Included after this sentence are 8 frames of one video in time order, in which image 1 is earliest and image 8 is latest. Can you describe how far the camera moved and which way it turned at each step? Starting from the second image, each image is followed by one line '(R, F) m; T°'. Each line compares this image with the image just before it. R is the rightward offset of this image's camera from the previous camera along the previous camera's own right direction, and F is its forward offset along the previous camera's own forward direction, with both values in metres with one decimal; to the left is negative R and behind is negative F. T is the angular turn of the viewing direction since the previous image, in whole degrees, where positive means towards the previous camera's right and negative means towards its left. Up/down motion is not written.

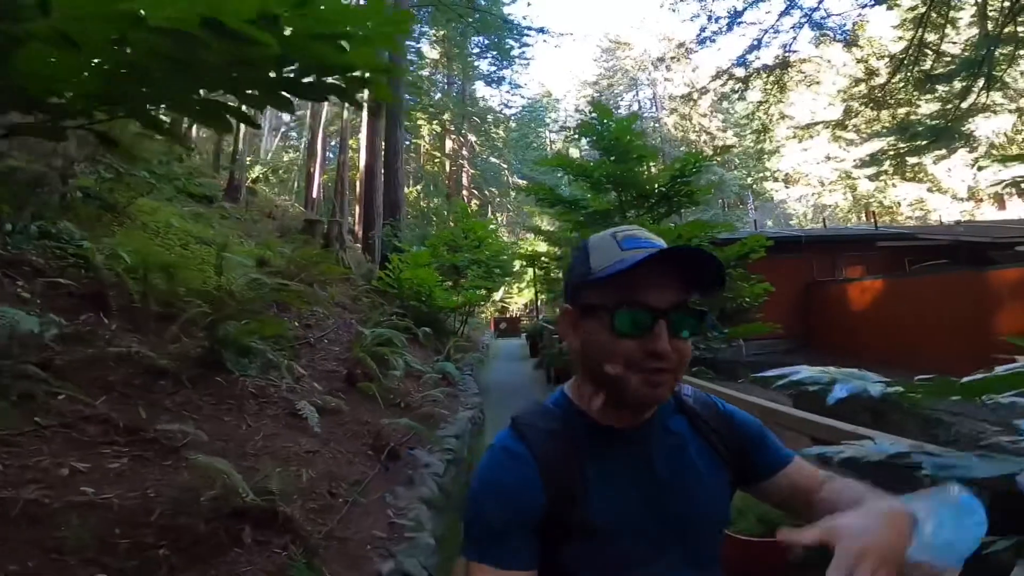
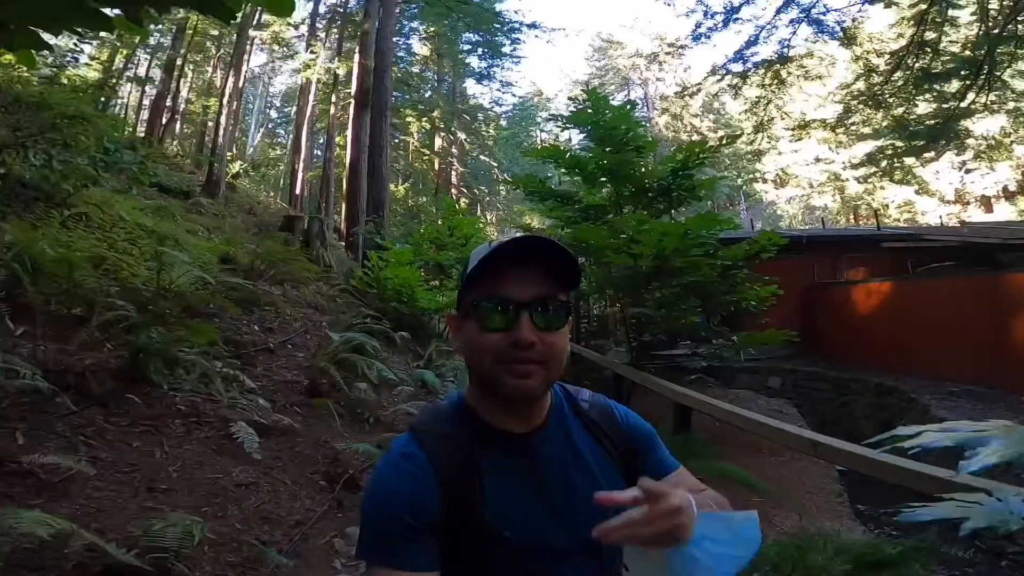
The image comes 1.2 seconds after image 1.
(0.0, +0.5) m; +1°
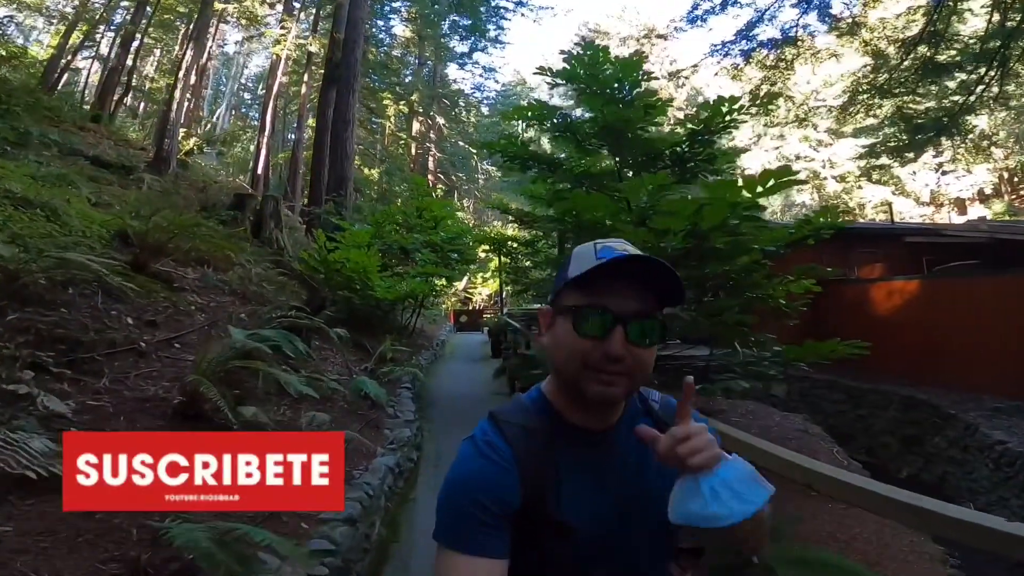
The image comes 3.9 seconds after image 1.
(0.0, +1.2) m; +2°
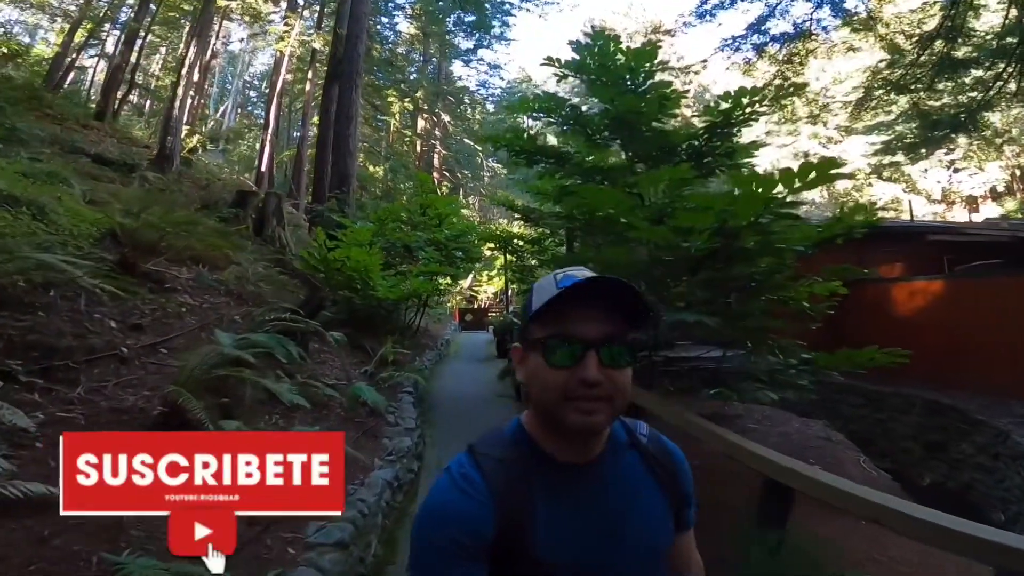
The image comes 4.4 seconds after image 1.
(0.0, +0.2) m; -1°
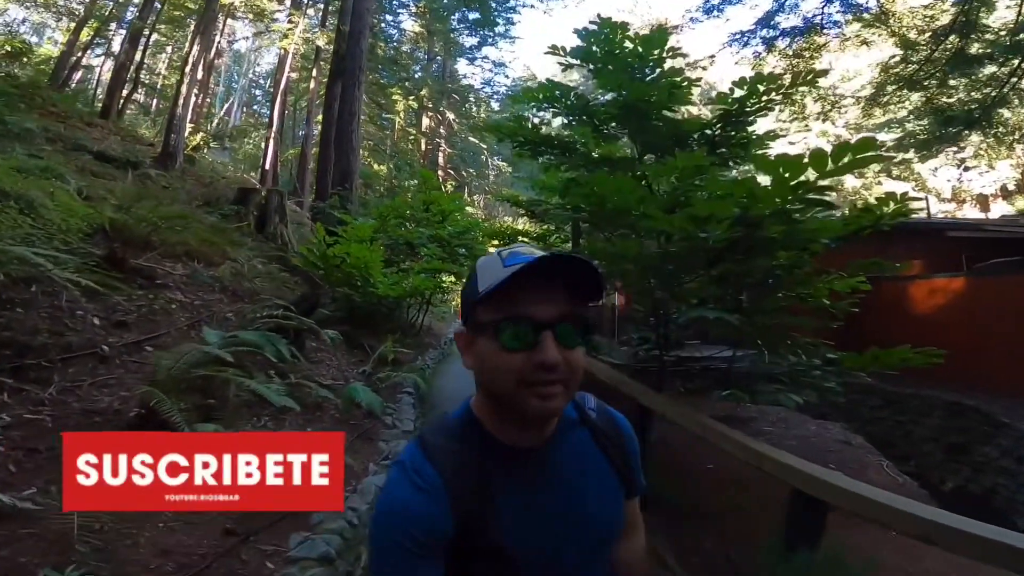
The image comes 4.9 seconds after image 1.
(0.0, +0.2) m; -1°
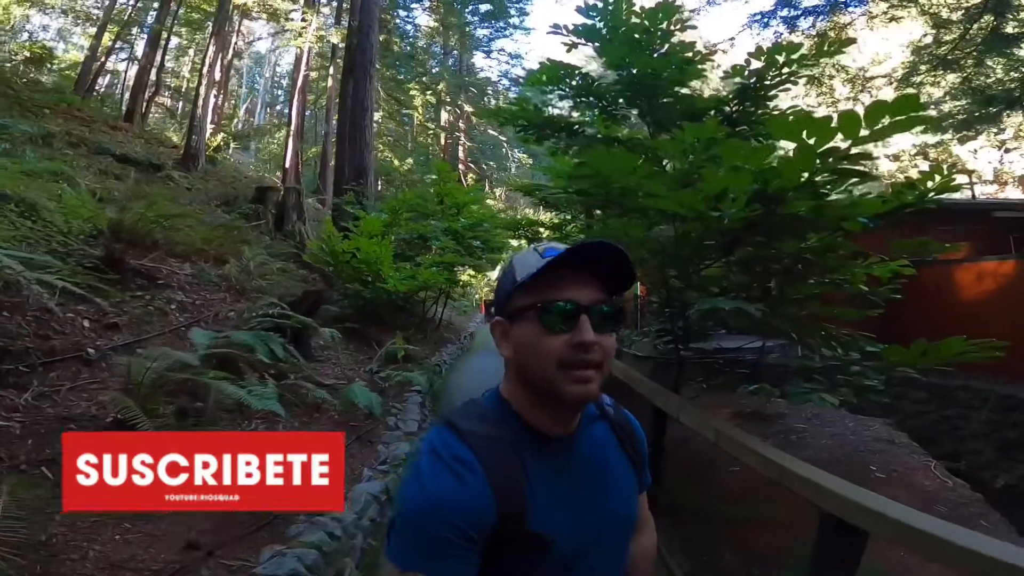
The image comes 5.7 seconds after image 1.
(+0.1, +0.2) m; -2°
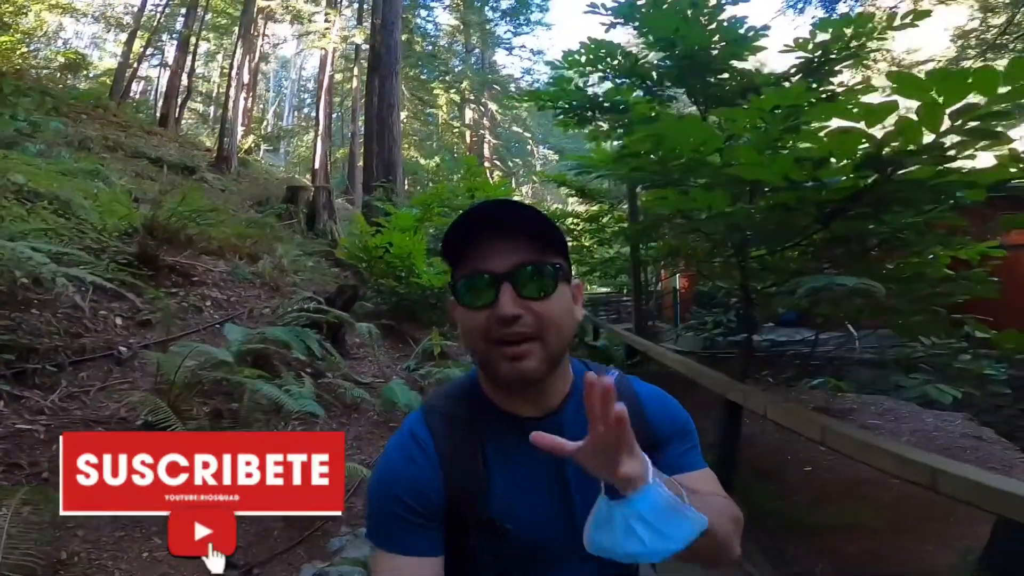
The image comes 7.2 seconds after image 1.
(-0.1, +0.2) m; -2°
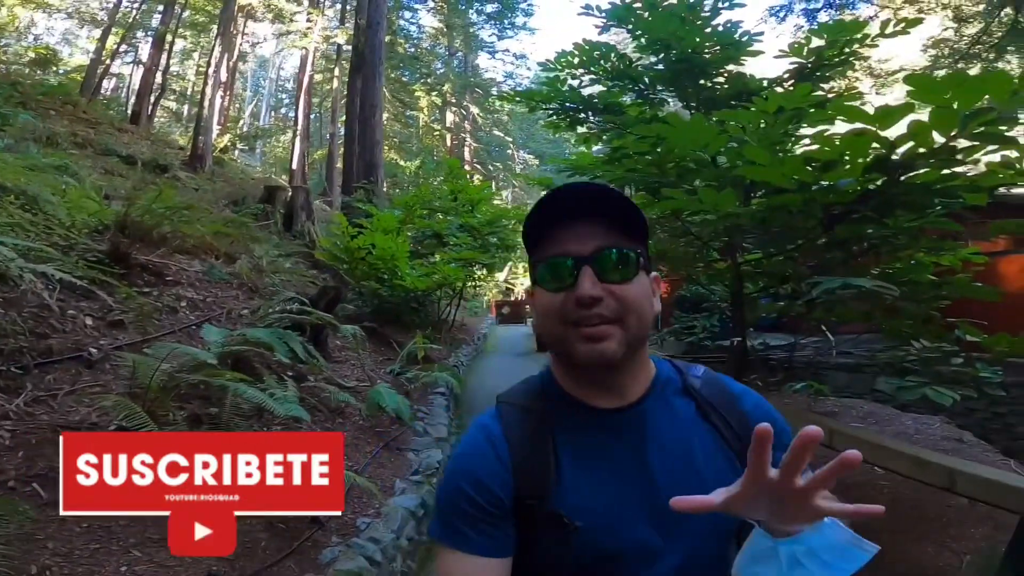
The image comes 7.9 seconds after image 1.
(-0.1, +0.1) m; +2°
